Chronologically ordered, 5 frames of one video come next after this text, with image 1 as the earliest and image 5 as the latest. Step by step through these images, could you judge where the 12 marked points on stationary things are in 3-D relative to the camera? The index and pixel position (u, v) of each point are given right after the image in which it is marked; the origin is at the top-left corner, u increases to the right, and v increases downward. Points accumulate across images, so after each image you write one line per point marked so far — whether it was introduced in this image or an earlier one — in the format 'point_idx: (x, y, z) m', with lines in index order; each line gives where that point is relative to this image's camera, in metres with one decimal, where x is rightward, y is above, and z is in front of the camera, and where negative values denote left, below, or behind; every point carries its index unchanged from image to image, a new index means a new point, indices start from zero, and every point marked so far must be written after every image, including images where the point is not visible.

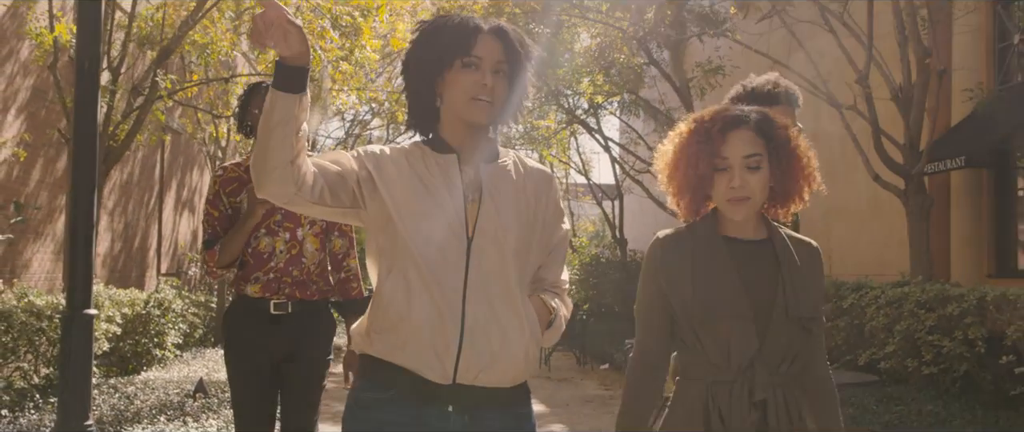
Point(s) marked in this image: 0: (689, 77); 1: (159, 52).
0: (+2.3, +1.8, +14.8) m
1: (-2.9, +1.3, +9.4) m
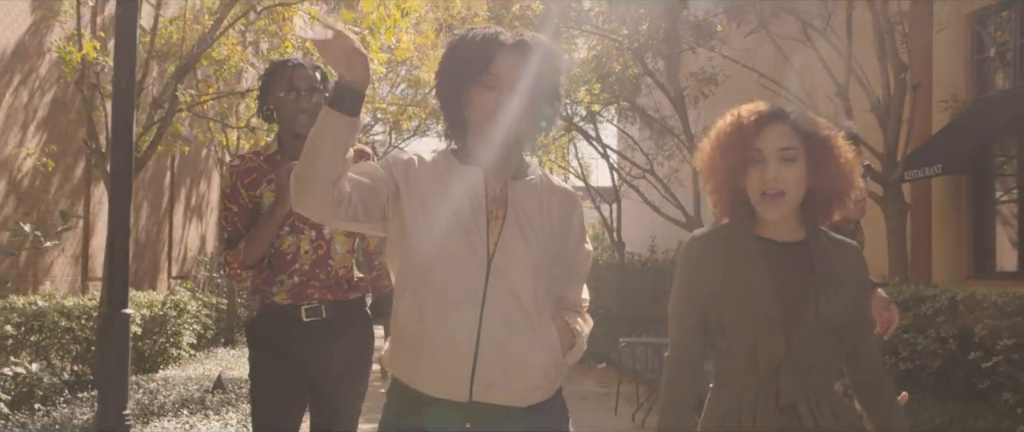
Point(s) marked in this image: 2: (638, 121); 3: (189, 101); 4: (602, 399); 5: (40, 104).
0: (+2.3, +1.7, +15.3) m
1: (-2.9, +1.3, +10.0) m
2: (+1.9, +1.4, +17.3) m
3: (-2.9, +1.0, +10.4) m
4: (+0.9, -1.8, +11.3) m
5: (-4.8, +1.1, +11.7) m
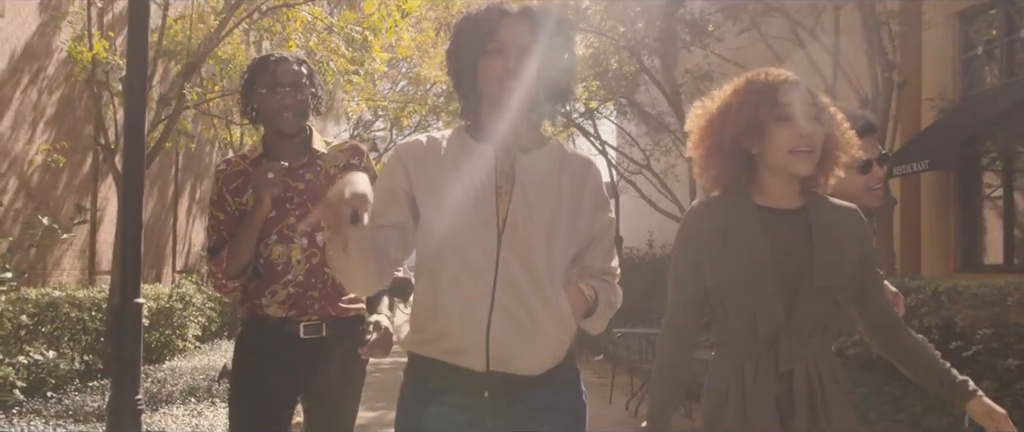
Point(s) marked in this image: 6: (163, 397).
0: (+2.2, +1.8, +15.6) m
1: (-2.9, +1.3, +10.2) m
2: (+1.9, +1.5, +17.6) m
3: (-2.9, +1.1, +10.6) m
4: (+0.9, -1.7, +11.6) m
5: (-4.8, +1.2, +12.0) m
6: (-2.6, -1.4, +8.6) m
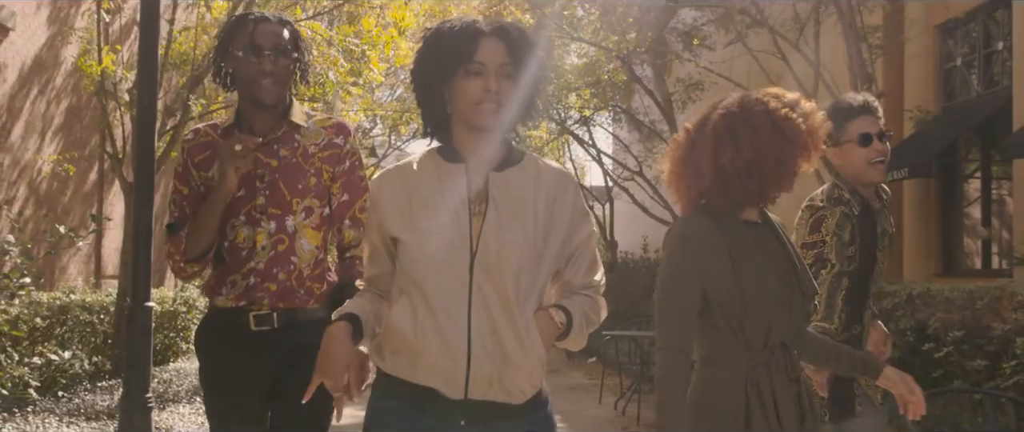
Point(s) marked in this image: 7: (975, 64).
0: (+2.2, +1.7, +15.9) m
1: (-3.0, +1.3, +10.6) m
2: (+1.8, +1.4, +18.0) m
3: (-3.0, +1.0, +11.0) m
4: (+0.8, -1.8, +12.0) m
5: (-4.9, +1.1, +12.4) m
6: (-2.7, -1.4, +9.0) m
7: (+4.8, +1.6, +11.9) m
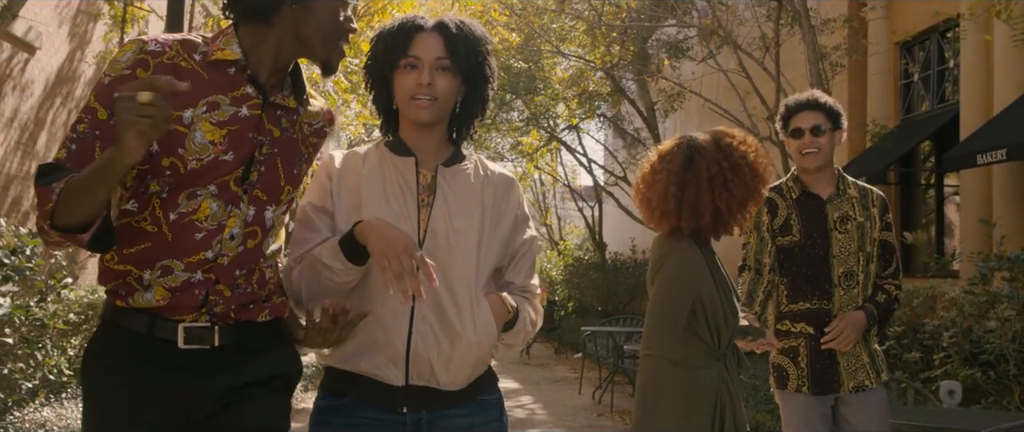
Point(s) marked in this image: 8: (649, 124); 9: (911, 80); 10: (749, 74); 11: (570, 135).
0: (+2.1, +1.7, +16.9) m
1: (-3.1, +1.2, +11.5) m
2: (+1.7, +1.4, +18.9) m
3: (-3.1, +1.0, +11.9) m
4: (+0.7, -1.9, +12.9) m
5: (-5.0, +1.1, +13.3) m
6: (-2.8, -1.5, +9.9) m
7: (+4.6, +1.5, +12.8) m
8: (+1.8, +1.2, +15.1) m
9: (+4.6, +1.6, +13.2) m
10: (+2.5, +1.5, +12.0) m
11: (+0.9, +1.3, +19.1) m
